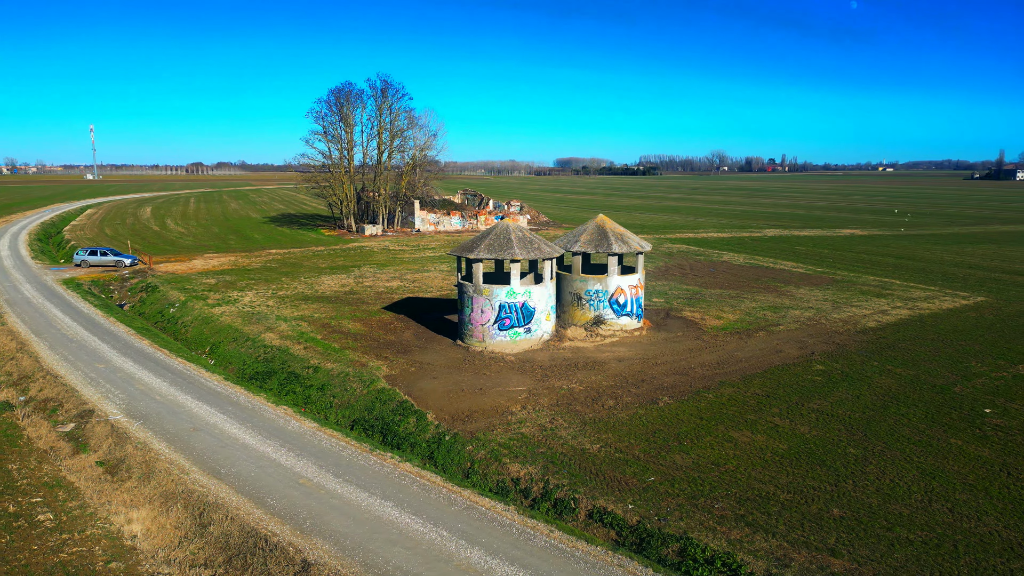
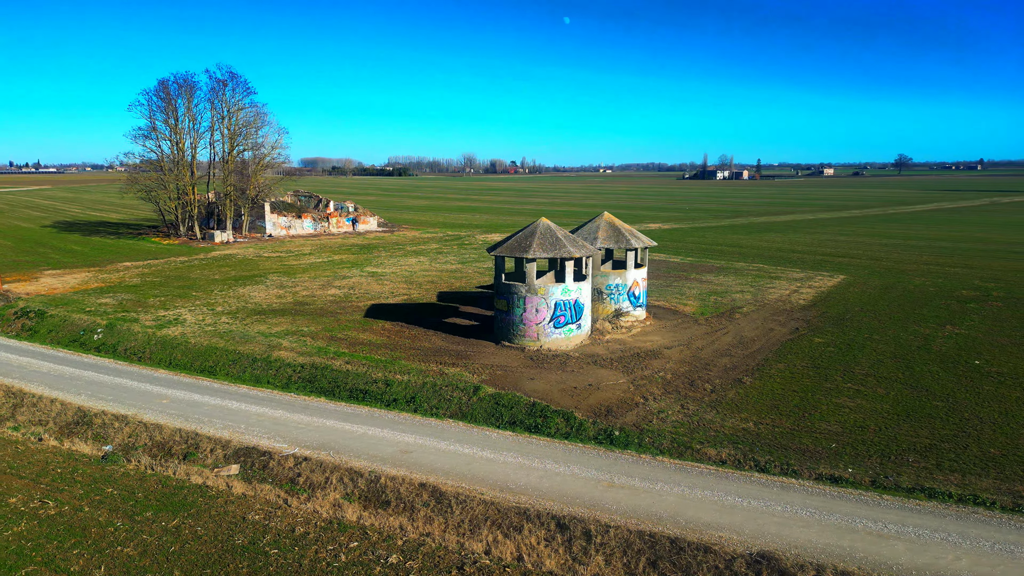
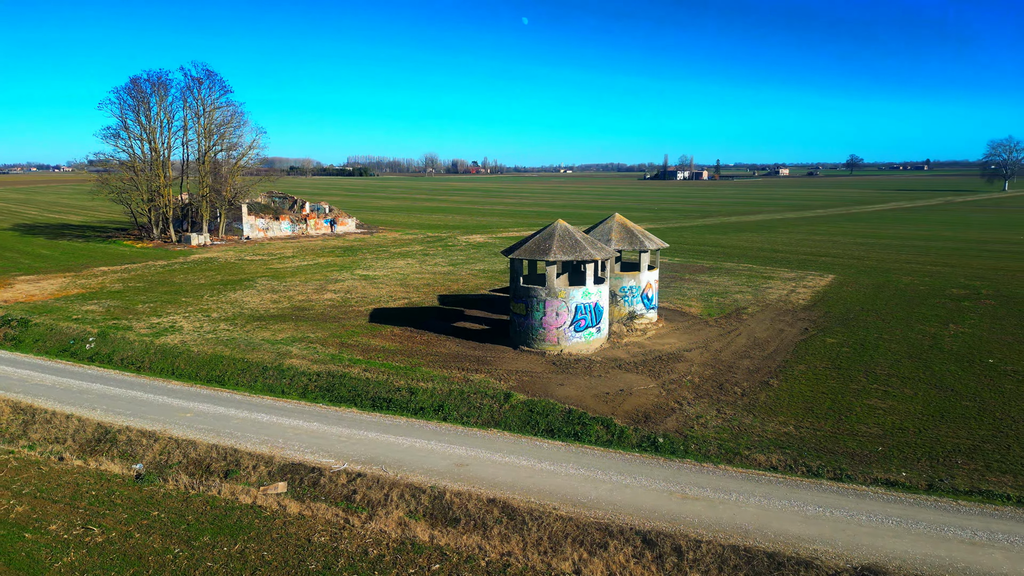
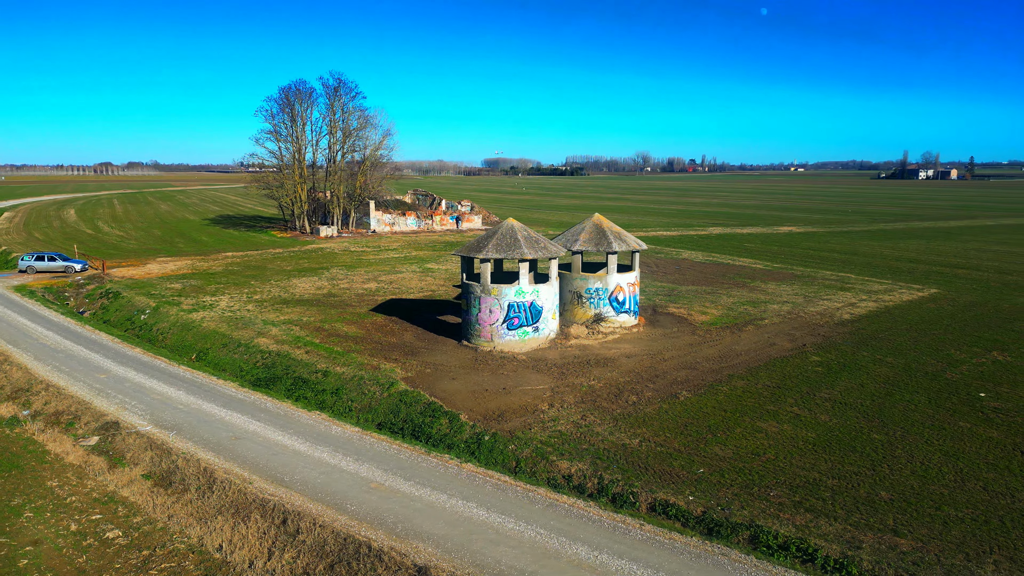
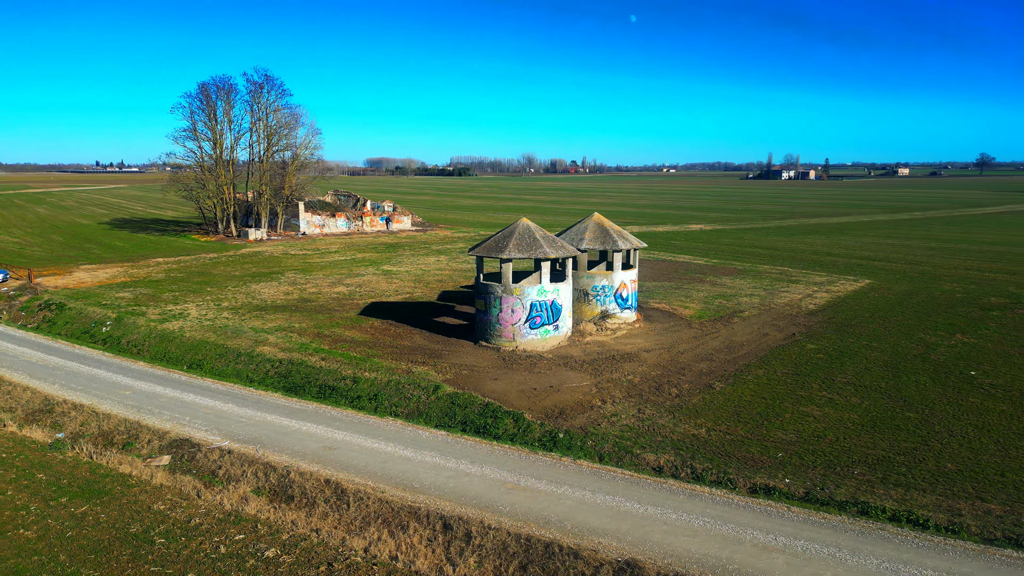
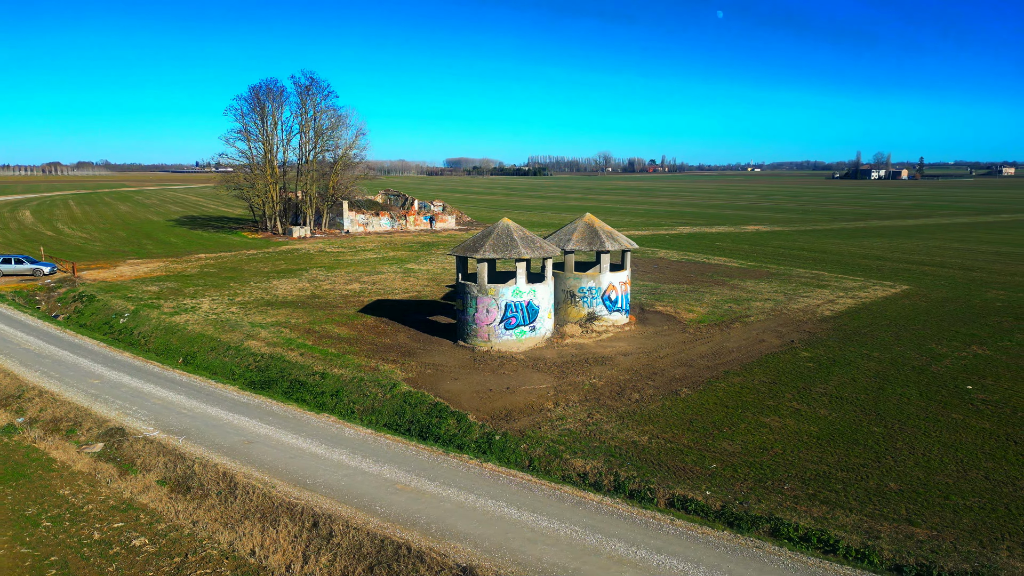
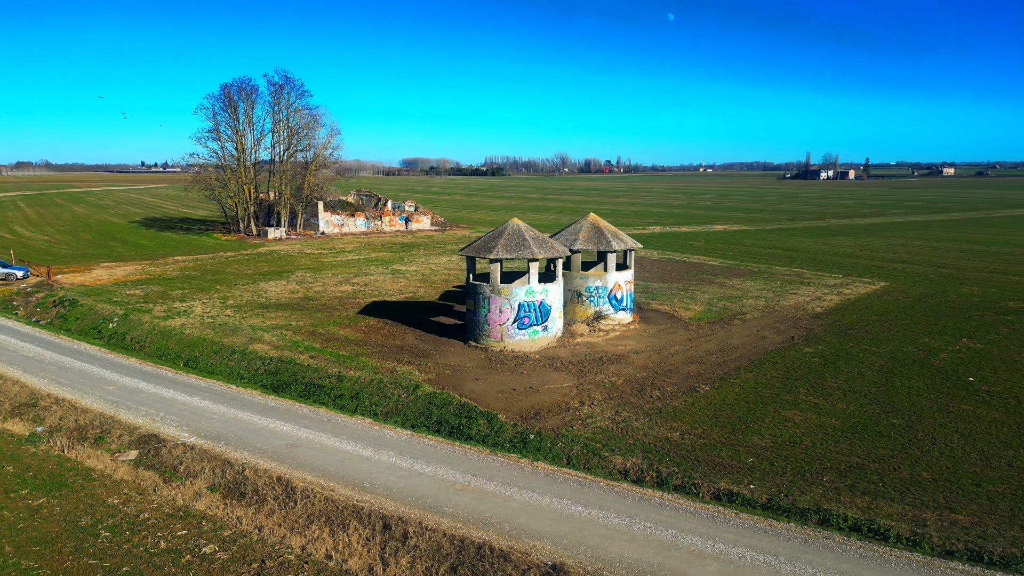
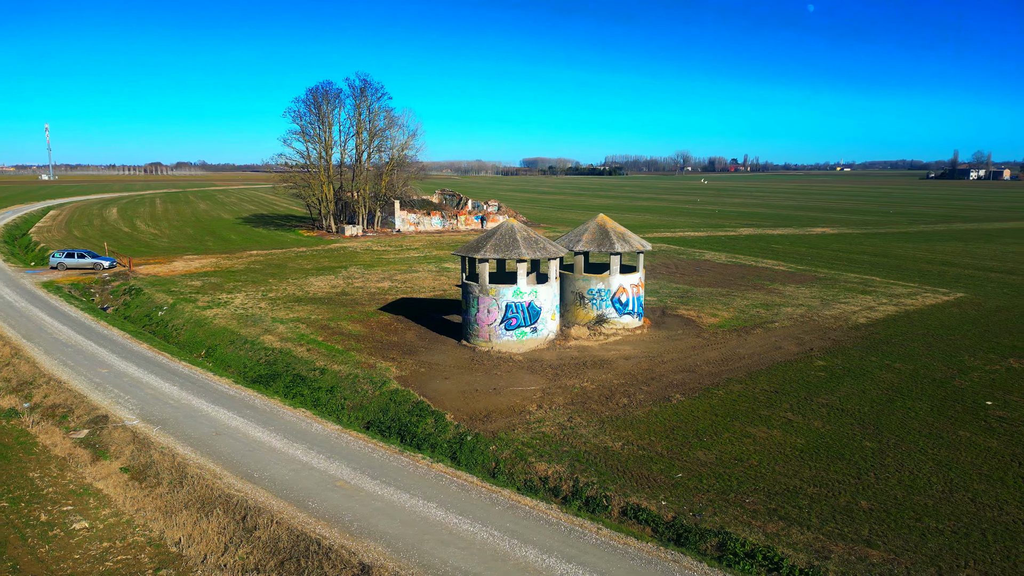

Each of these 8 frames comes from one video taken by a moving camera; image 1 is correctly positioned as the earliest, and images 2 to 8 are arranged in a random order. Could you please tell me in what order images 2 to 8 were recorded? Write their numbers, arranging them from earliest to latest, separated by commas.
8, 4, 6, 7, 5, 2, 3
